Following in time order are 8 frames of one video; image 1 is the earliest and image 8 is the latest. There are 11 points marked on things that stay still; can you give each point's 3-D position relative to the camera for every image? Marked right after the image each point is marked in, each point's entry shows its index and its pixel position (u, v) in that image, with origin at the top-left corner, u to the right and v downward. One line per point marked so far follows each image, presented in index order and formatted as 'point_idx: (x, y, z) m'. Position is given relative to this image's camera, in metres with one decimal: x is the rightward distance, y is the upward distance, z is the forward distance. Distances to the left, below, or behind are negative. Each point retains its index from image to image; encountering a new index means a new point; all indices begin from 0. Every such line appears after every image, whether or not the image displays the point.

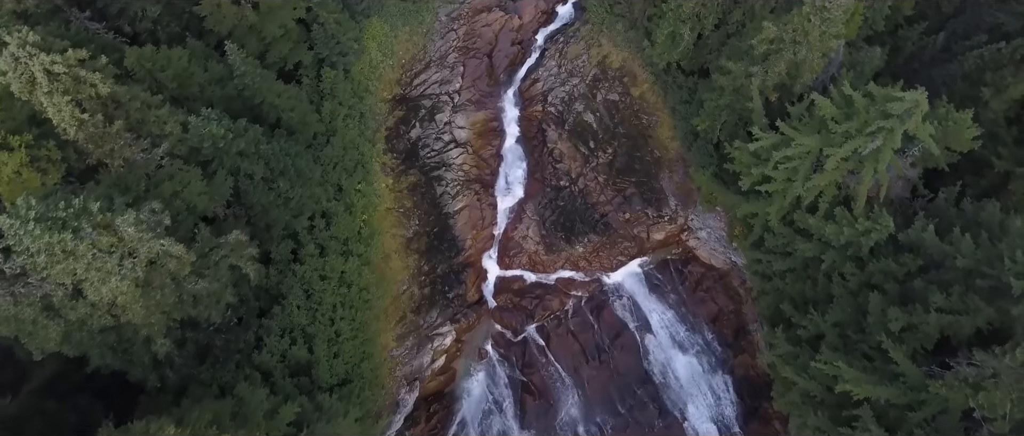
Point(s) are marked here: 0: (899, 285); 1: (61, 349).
0: (+10.2, -1.8, +18.6) m
1: (-11.0, -3.2, +17.3) m
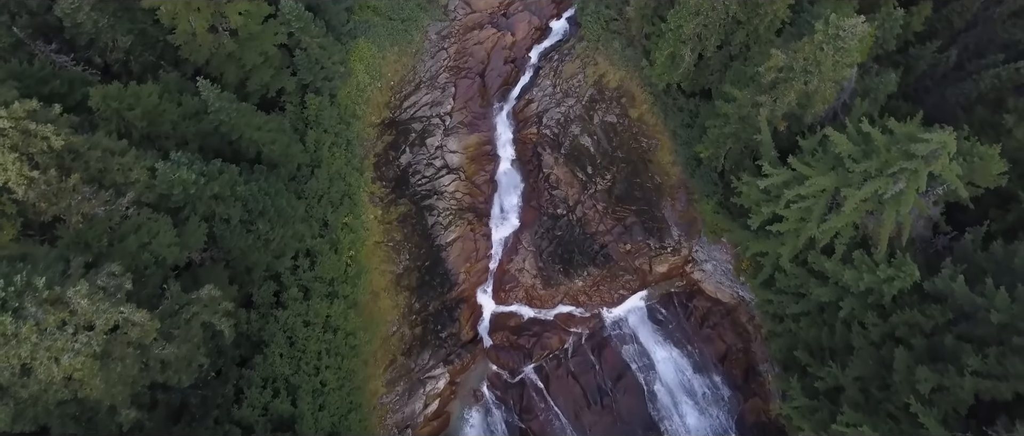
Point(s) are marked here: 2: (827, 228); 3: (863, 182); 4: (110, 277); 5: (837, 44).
0: (+10.1, -2.9, +17.2) m
1: (-11.1, -4.7, +15.8) m
2: (+8.5, -0.3, +19.1) m
3: (+9.0, +0.9, +18.1) m
4: (-9.2, -1.4, +16.2) m
5: (+8.8, +4.7, +19.0) m
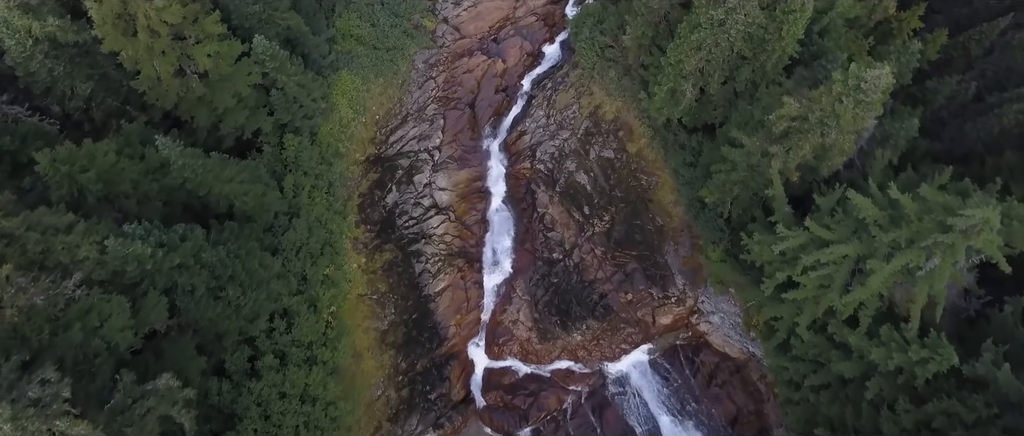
0: (+9.9, -4.6, +15.4) m
1: (-11.3, -6.7, +13.9) m
2: (+8.2, -2.0, +17.2) m
3: (+8.7, -0.8, +16.3) m
4: (-9.4, -3.4, +14.3) m
5: (+8.4, +3.0, +17.2) m
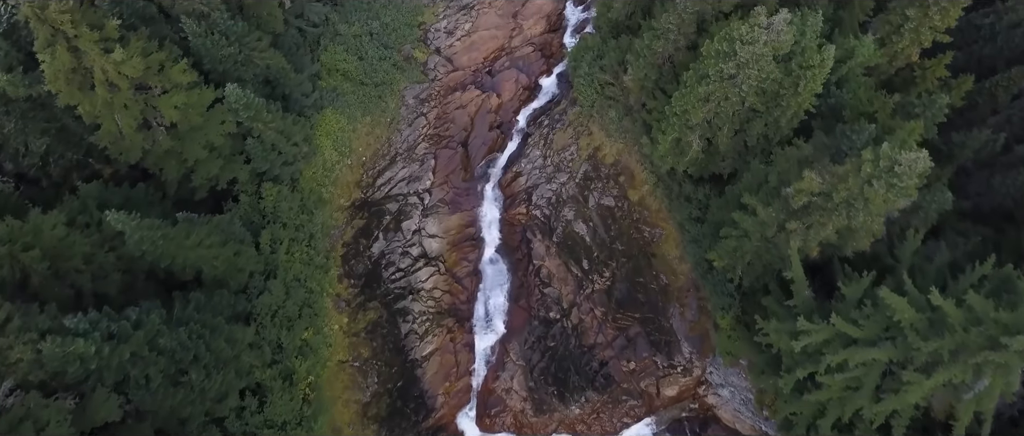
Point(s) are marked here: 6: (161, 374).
0: (+9.6, -6.7, +13.4) m
1: (-11.6, -8.8, +11.9) m
2: (+8.0, -4.1, +15.2) m
3: (+8.5, -2.9, +14.3) m
4: (-9.7, -5.5, +12.3) m
5: (+8.2, +0.8, +15.3) m
6: (-9.2, -4.1, +18.5) m
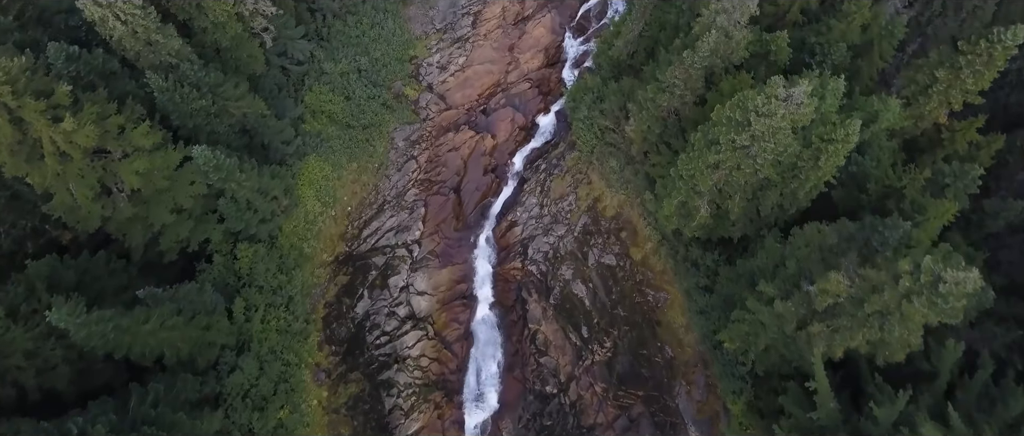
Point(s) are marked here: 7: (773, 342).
0: (+9.3, -9.0, +11.3) m
1: (-11.8, -11.1, +9.9) m
2: (+7.7, -6.4, +13.2) m
3: (+8.2, -5.2, +12.3) m
4: (-10.0, -7.7, +10.3) m
5: (+7.9, -1.5, +13.3) m
6: (-9.4, -6.4, +16.5) m
7: (+6.8, -3.3, +18.6) m
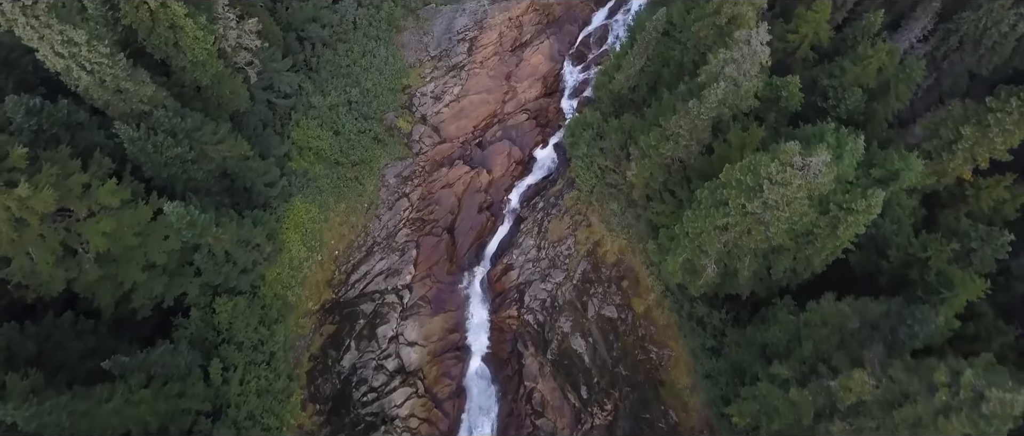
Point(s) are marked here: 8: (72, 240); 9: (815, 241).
0: (+9.1, -10.8, +9.8) m
1: (-12.1, -12.8, +8.3) m
2: (+7.5, -8.2, +11.7) m
3: (+8.0, -7.0, +10.8) m
4: (-10.2, -9.5, +8.8) m
5: (+7.7, -3.3, +11.8) m
6: (-9.6, -8.2, +15.0) m
7: (+6.6, -5.1, +17.1) m
8: (-12.4, -0.6, +19.9) m
9: (+7.9, -0.6, +18.3) m
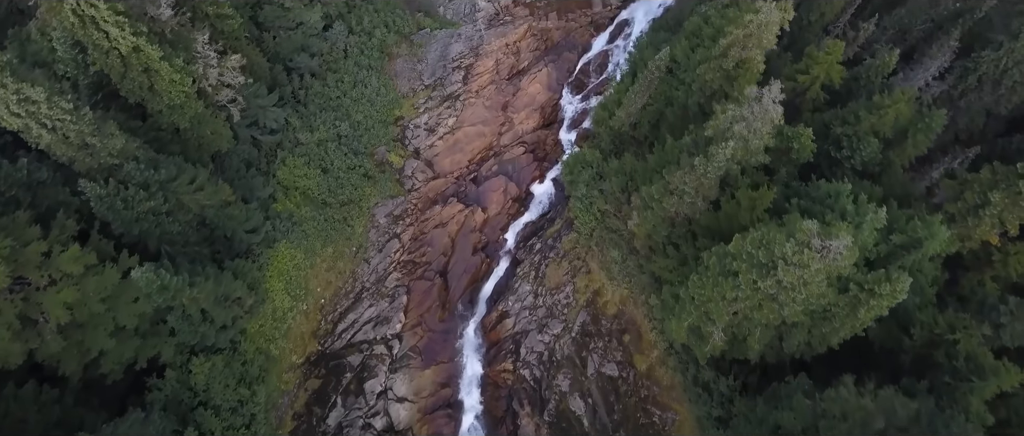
0: (+8.9, -12.6, +8.4) m
1: (-12.3, -14.6, +6.9) m
2: (+7.3, -10.0, +10.3) m
3: (+7.8, -8.8, +9.4) m
4: (-10.4, -11.3, +7.4) m
5: (+7.5, -5.1, +10.4) m
6: (-9.8, -9.9, +13.6) m
7: (+6.4, -6.9, +15.7) m
8: (-12.6, -2.4, +18.5) m
9: (+7.7, -2.5, +16.9) m
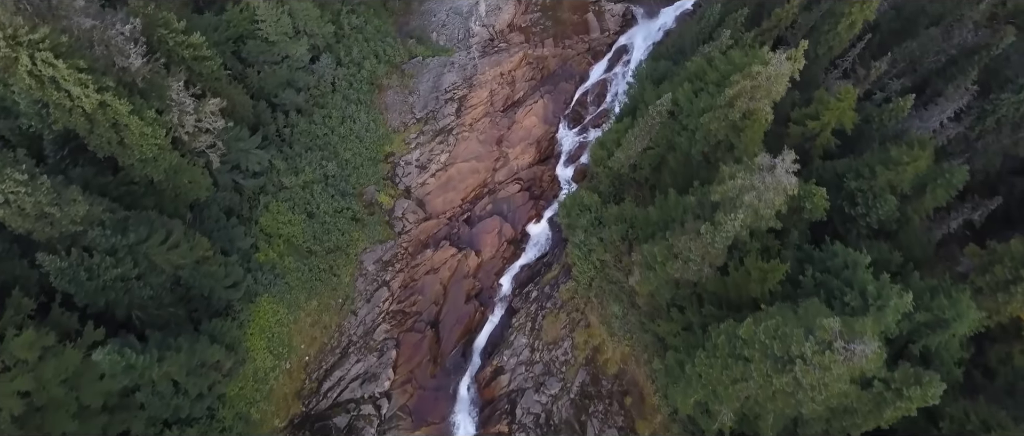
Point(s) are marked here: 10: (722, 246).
0: (+8.8, -14.5, +6.9) m
1: (-12.3, -16.5, +5.4) m
2: (+7.2, -11.9, +8.8) m
3: (+7.7, -10.6, +7.9) m
4: (-10.5, -13.2, +5.9) m
5: (+7.4, -6.9, +8.9) m
6: (-10.0, -11.9, +12.1) m
7: (+6.3, -8.8, +14.2) m
8: (-12.8, -4.4, +17.0) m
9: (+7.5, -4.3, +15.5) m
10: (+5.5, -0.7, +18.5) m
